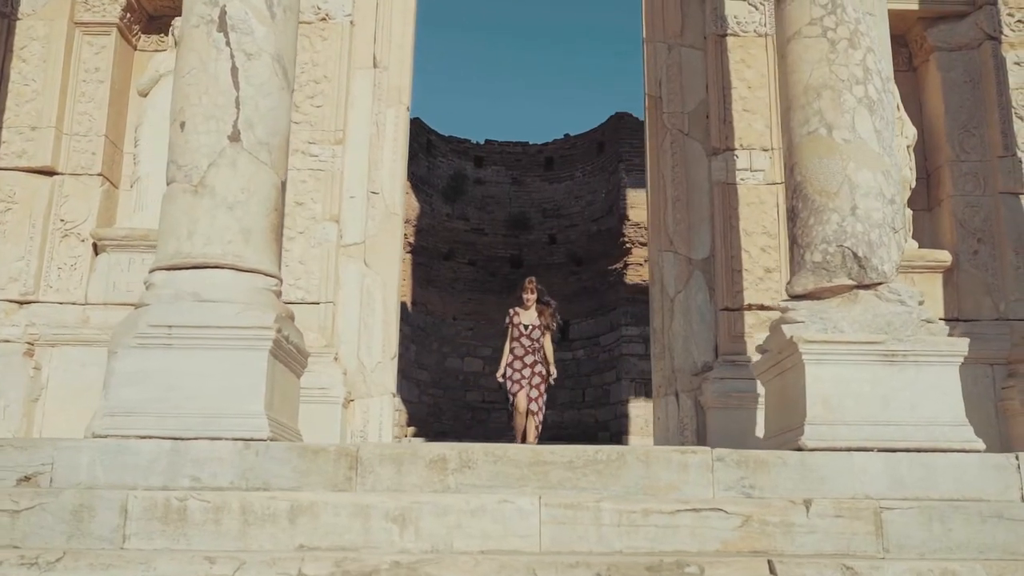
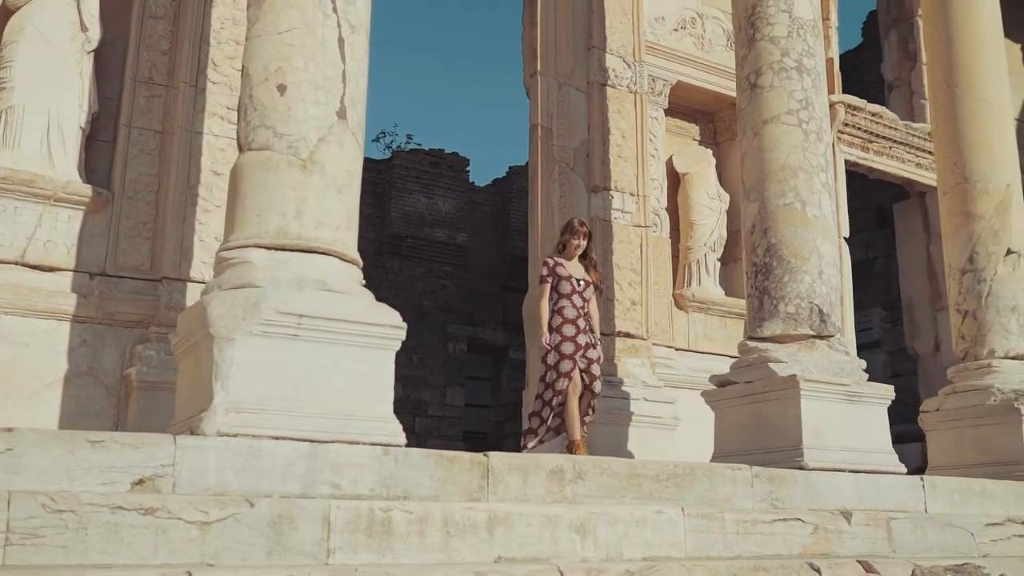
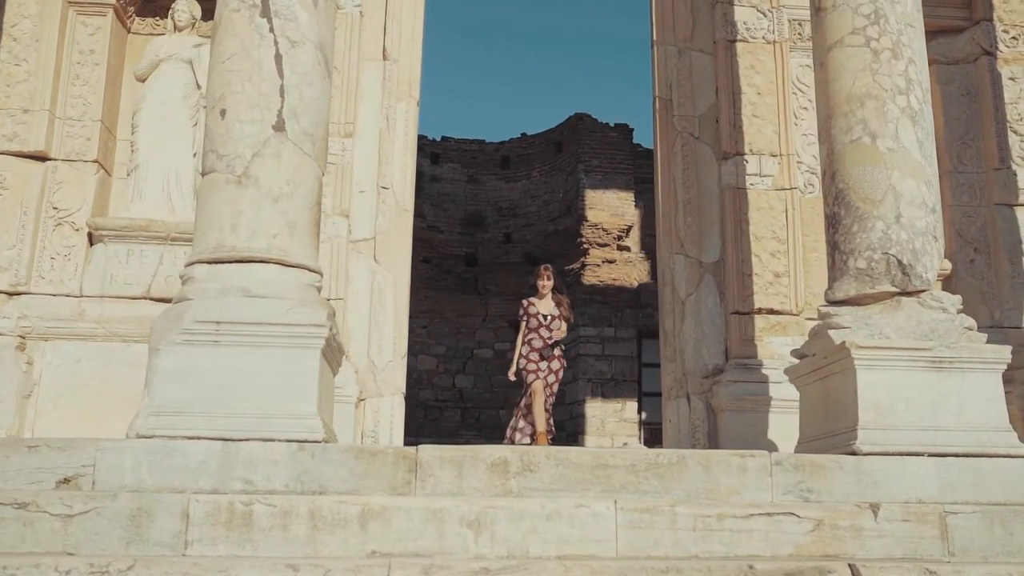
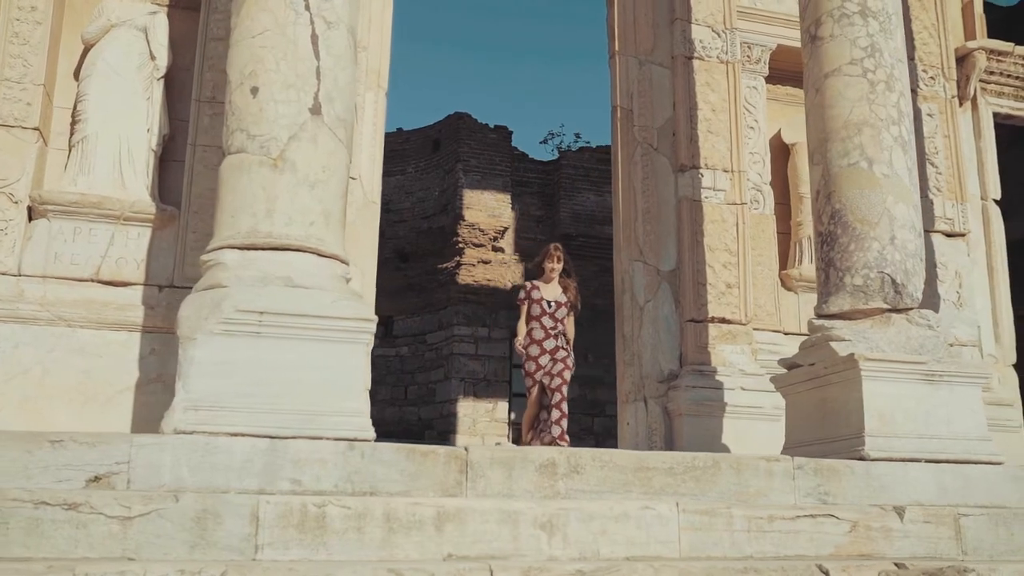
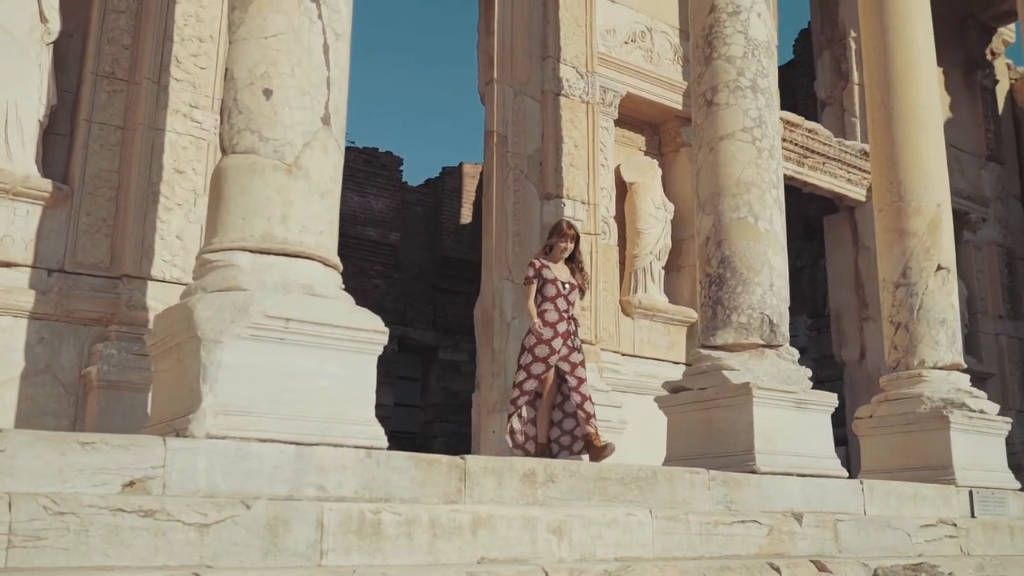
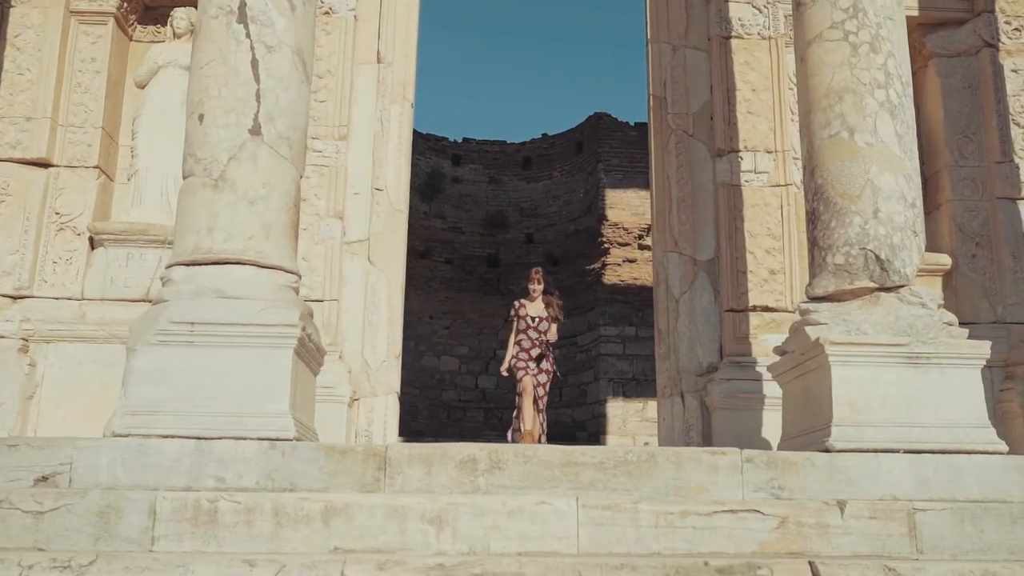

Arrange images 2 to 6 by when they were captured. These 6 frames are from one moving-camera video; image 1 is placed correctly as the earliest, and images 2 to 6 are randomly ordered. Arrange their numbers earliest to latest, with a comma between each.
6, 3, 4, 2, 5
